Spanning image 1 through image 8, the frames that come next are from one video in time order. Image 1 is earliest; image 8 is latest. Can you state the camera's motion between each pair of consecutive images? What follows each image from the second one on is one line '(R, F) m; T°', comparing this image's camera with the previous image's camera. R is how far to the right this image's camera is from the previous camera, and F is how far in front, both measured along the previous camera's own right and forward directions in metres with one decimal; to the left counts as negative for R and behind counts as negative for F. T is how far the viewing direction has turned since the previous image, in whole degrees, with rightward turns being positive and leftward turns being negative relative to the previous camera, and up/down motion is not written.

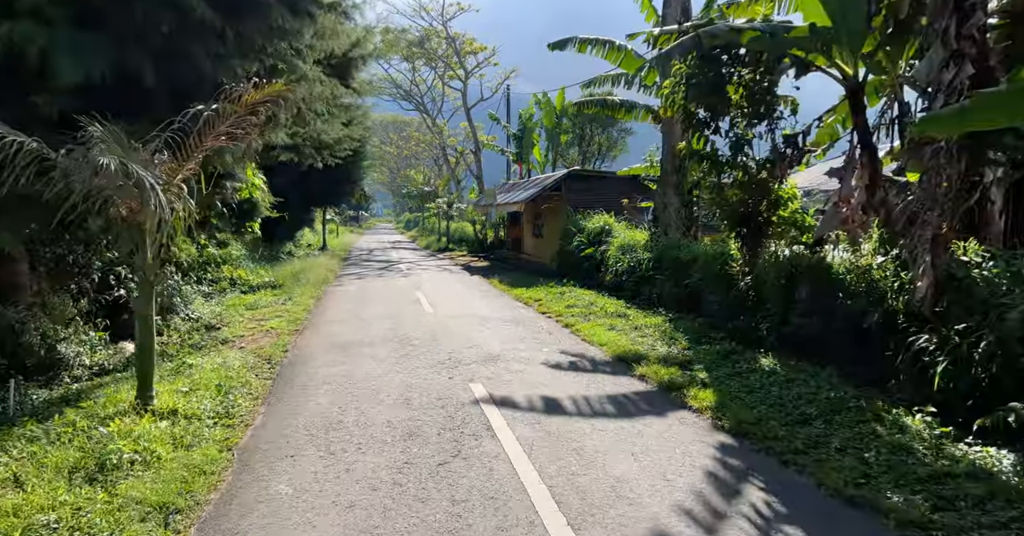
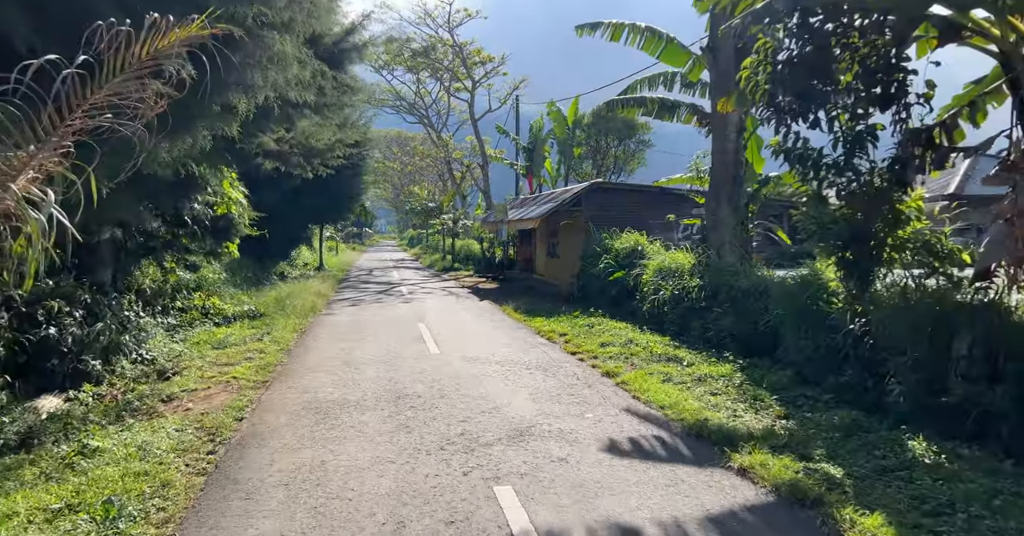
(-0.3, +2.1) m; 0°
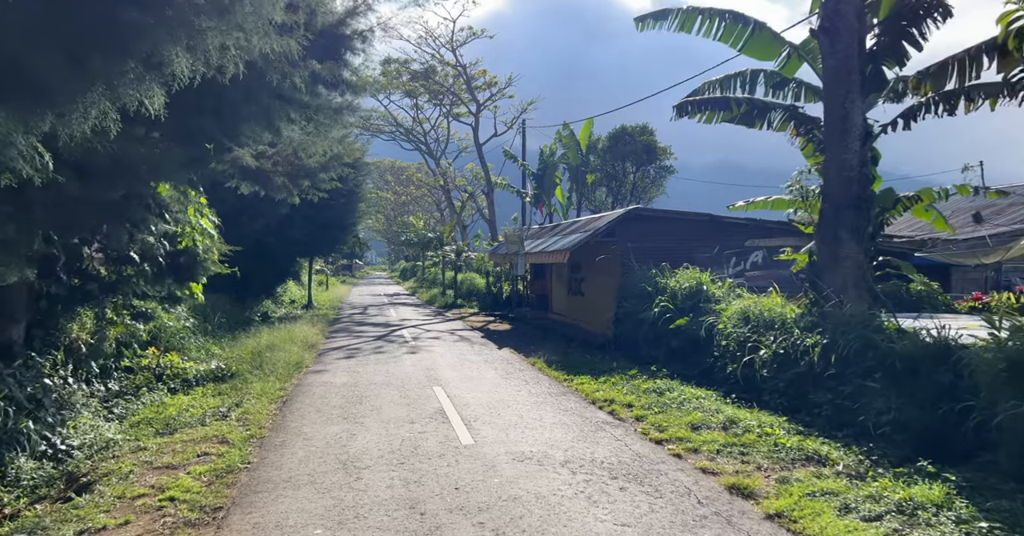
(-0.8, +2.7) m; +1°
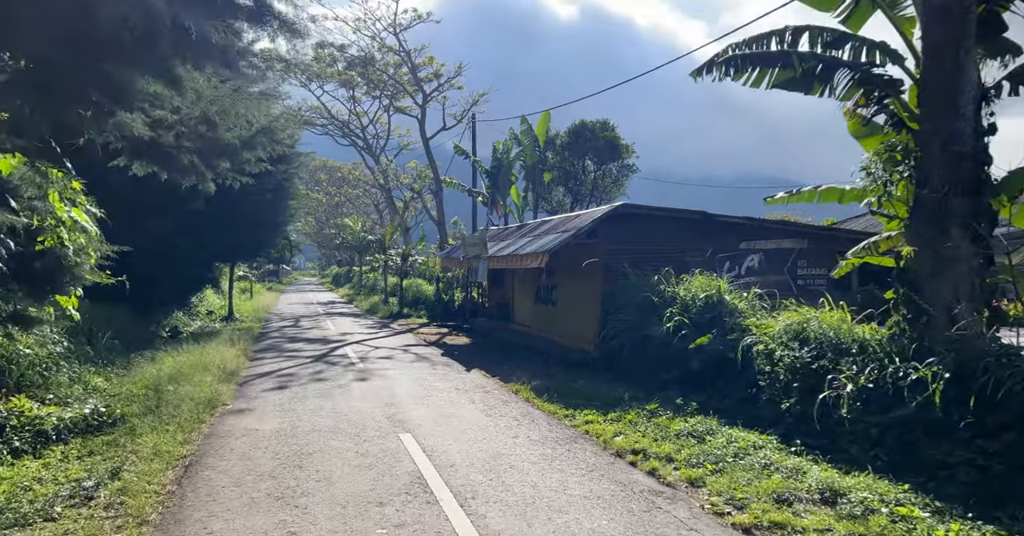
(-0.7, +2.5) m; +6°
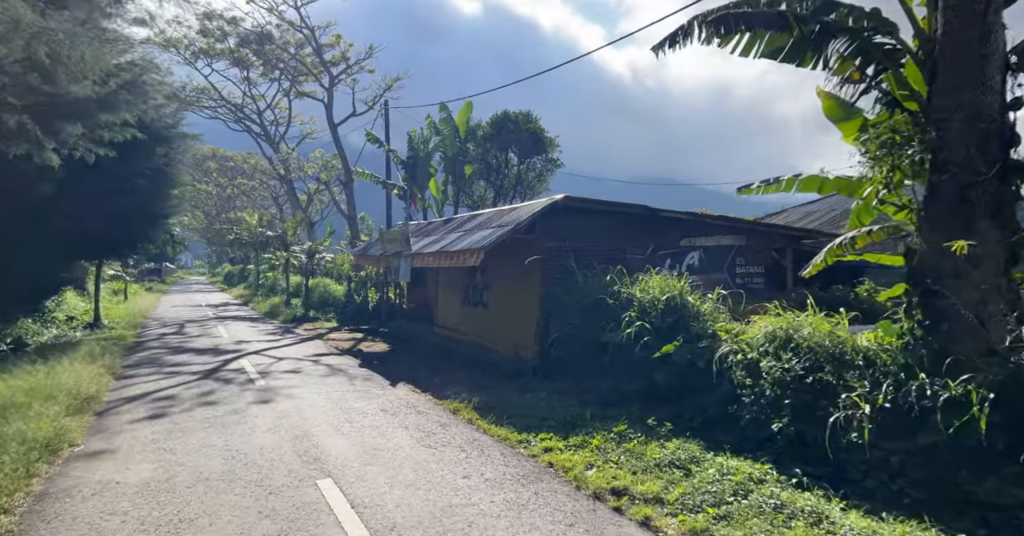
(-0.4, +1.5) m; +8°
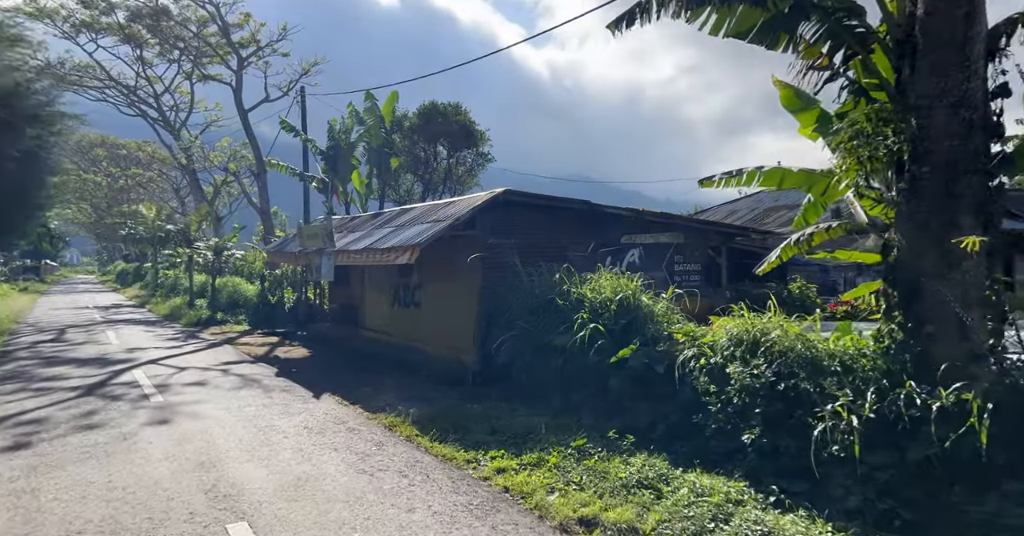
(-0.2, +0.8) m; +7°
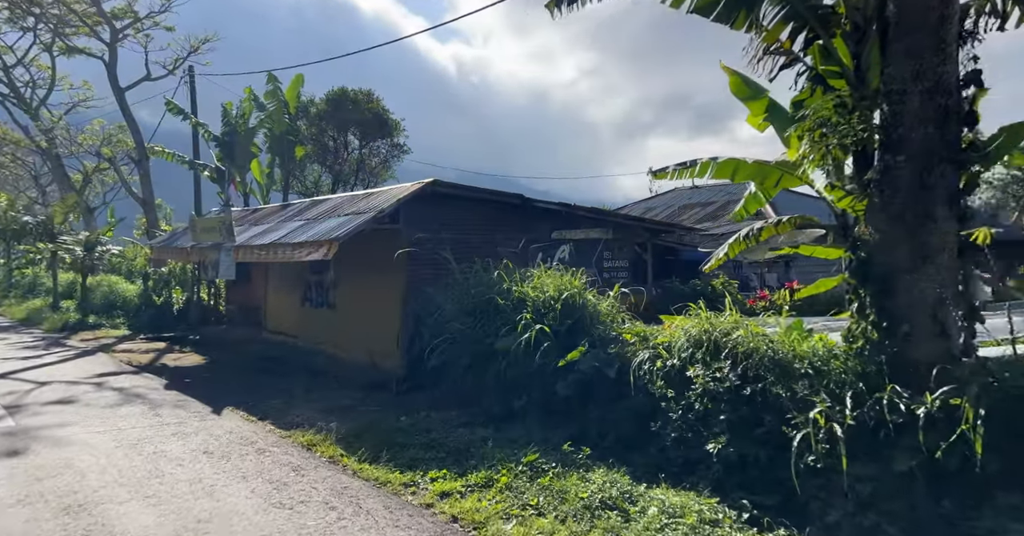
(-0.3, +0.8) m; +8°
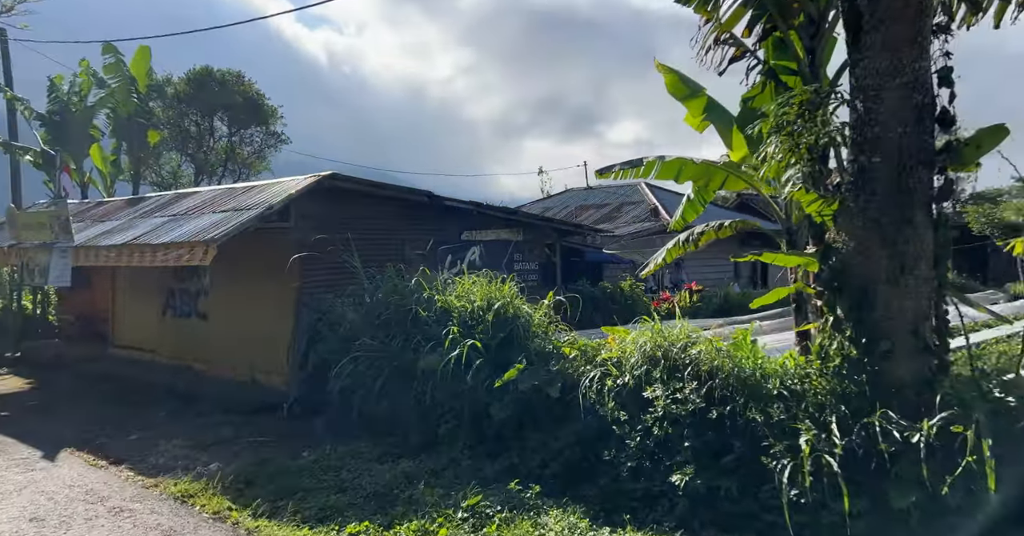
(-0.5, +1.0) m; +11°
